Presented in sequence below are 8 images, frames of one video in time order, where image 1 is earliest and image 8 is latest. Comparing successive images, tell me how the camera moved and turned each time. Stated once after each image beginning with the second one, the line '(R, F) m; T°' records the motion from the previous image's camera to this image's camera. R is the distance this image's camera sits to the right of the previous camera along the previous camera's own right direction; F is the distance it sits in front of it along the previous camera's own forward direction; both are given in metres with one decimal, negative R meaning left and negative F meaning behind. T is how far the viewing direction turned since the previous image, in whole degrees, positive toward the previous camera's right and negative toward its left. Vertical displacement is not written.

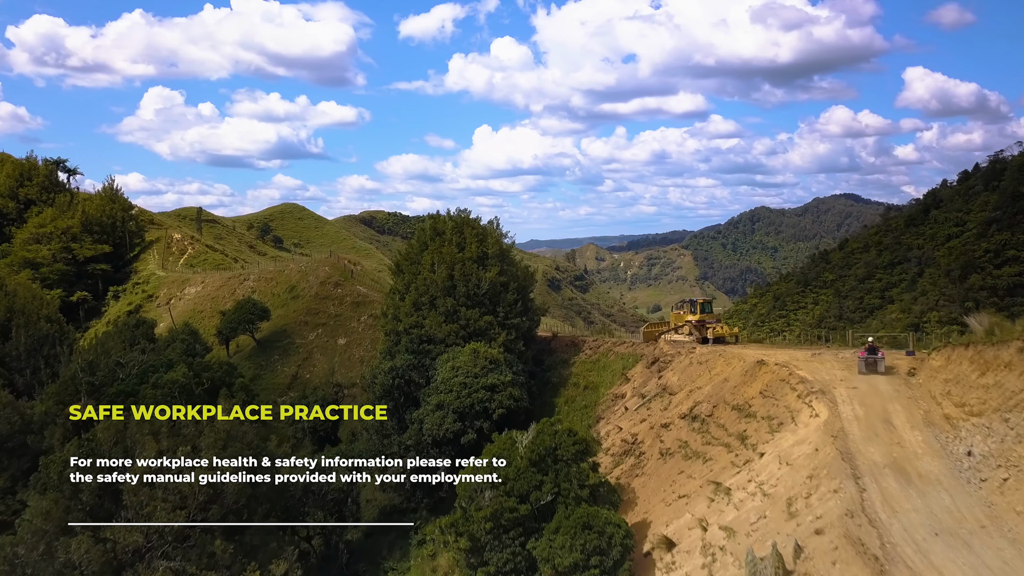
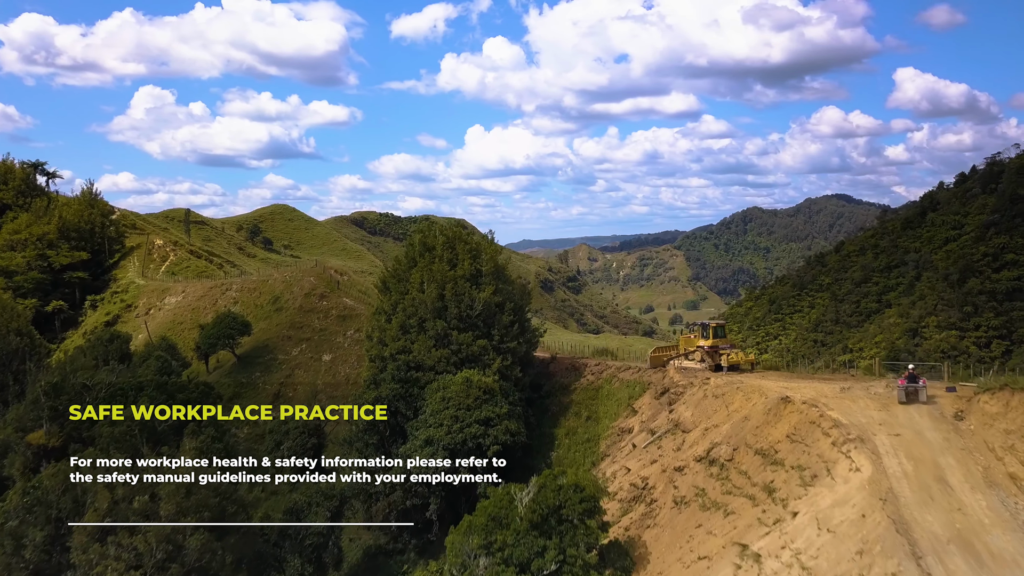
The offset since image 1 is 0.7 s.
(0.0, +0.8) m; +1°
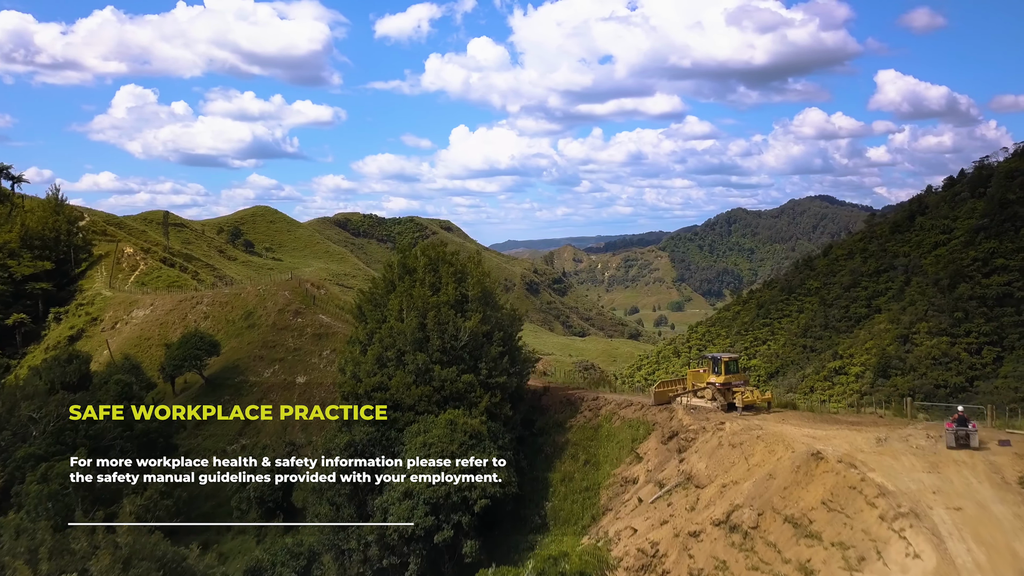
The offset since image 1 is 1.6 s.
(0.0, +0.9) m; +1°
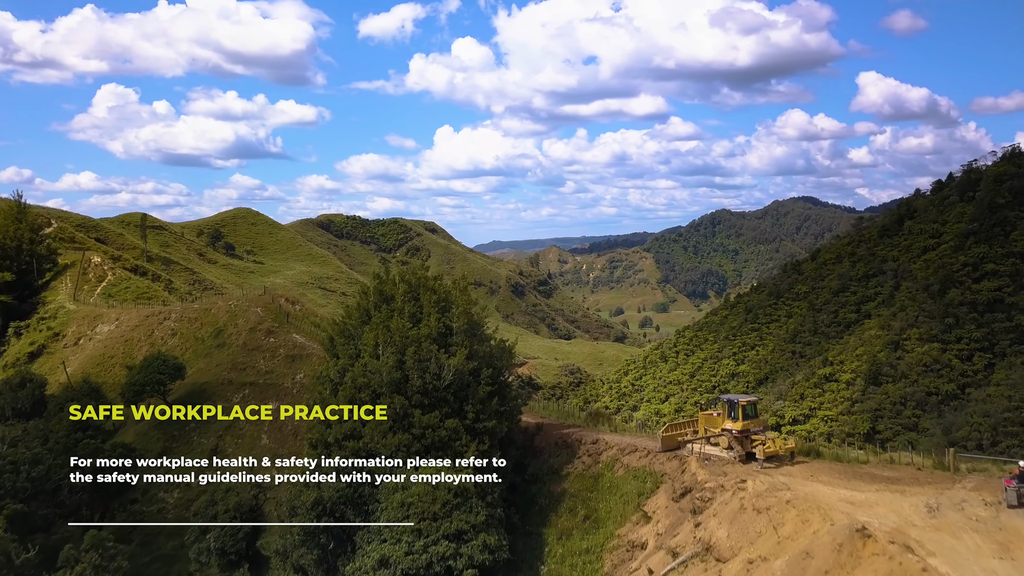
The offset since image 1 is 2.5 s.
(0.0, +0.9) m; +1°
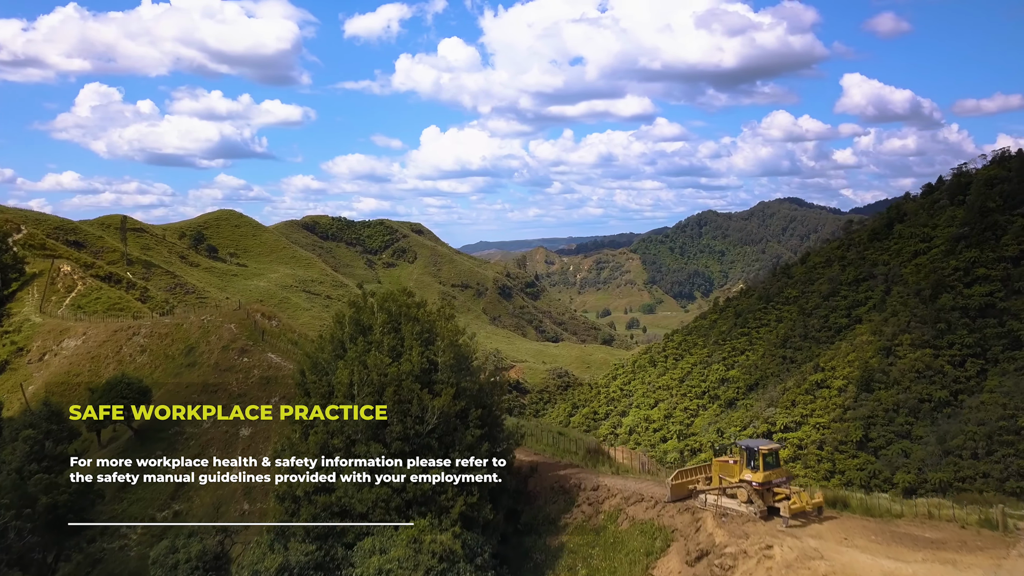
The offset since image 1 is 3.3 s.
(0.0, +0.8) m; +1°
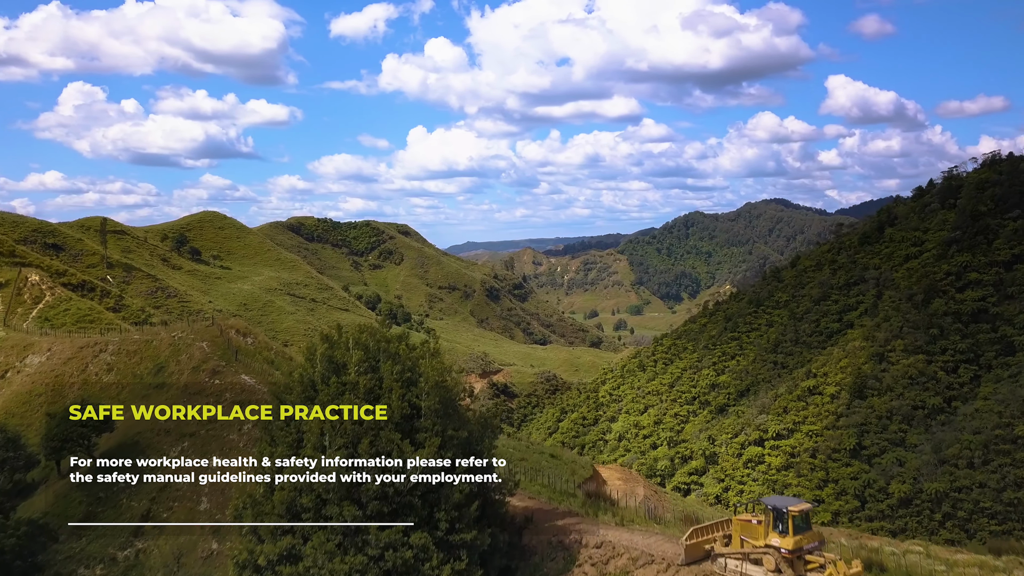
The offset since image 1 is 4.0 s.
(0.0, +0.8) m; +1°
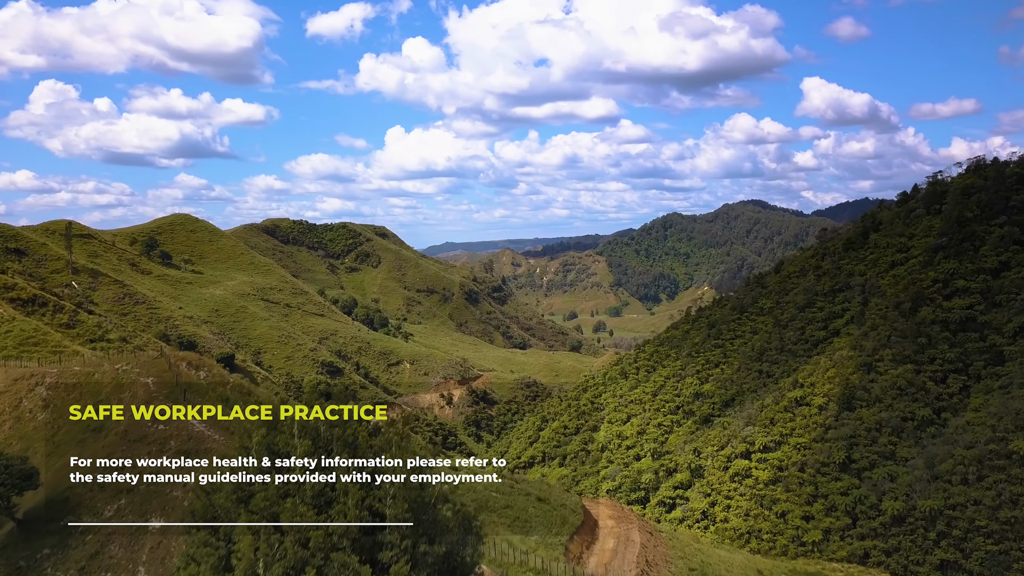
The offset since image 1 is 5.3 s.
(0.0, +1.3) m; +2°
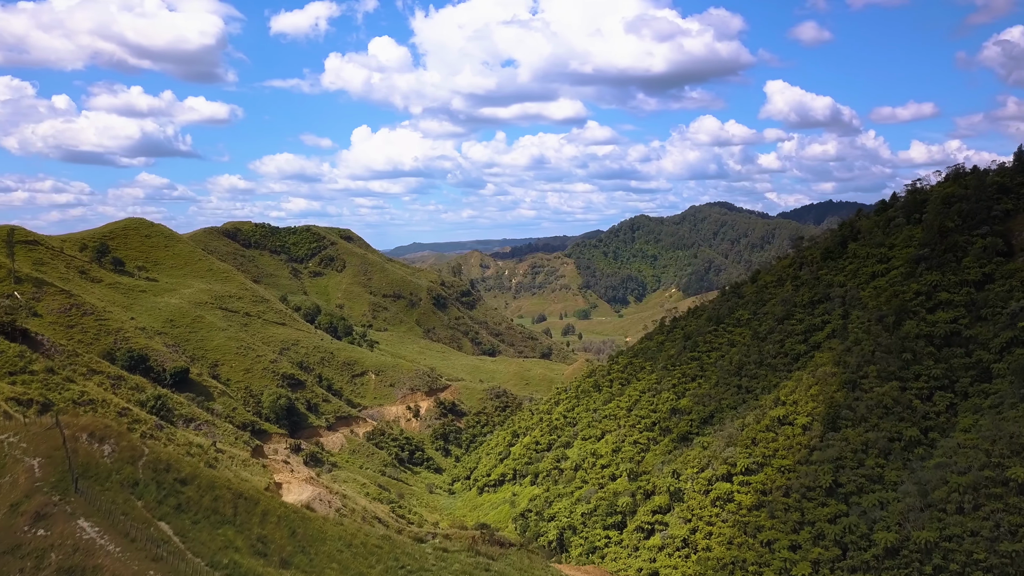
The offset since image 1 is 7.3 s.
(0.0, +2.1) m; +3°
